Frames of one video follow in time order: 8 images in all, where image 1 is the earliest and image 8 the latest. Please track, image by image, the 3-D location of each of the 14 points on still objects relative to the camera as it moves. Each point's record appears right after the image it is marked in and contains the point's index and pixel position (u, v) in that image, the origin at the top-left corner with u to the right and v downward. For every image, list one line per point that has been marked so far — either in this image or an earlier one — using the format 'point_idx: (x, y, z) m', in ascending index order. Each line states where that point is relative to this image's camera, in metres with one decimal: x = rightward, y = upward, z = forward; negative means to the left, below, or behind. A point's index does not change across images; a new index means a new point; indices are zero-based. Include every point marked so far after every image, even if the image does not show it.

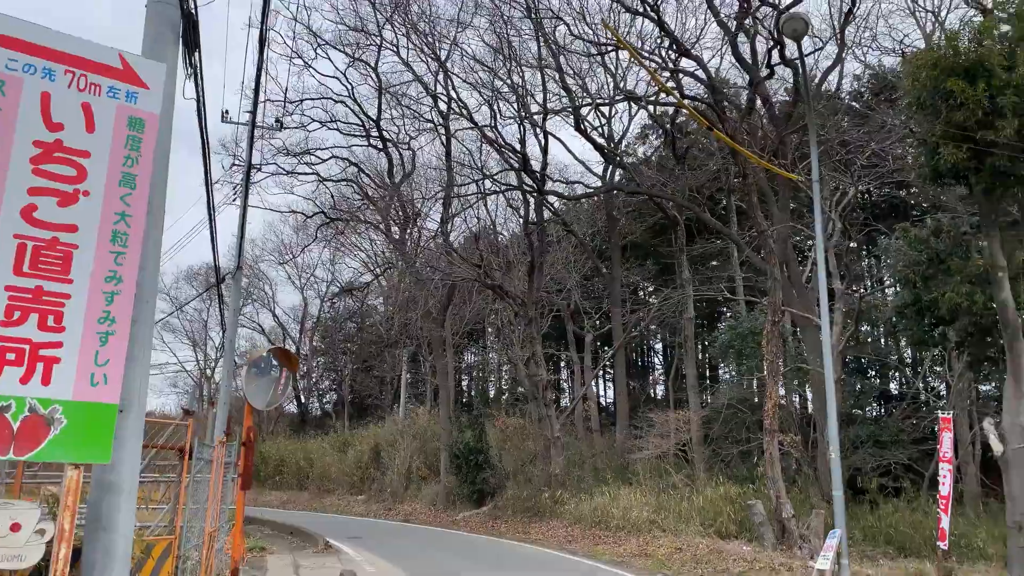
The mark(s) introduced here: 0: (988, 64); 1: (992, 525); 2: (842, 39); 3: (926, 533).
0: (+6.7, +3.1, +11.2) m
1: (+9.6, -4.8, +16.1) m
2: (+8.1, +6.1, +19.7) m
3: (+8.1, -4.8, +15.8) m
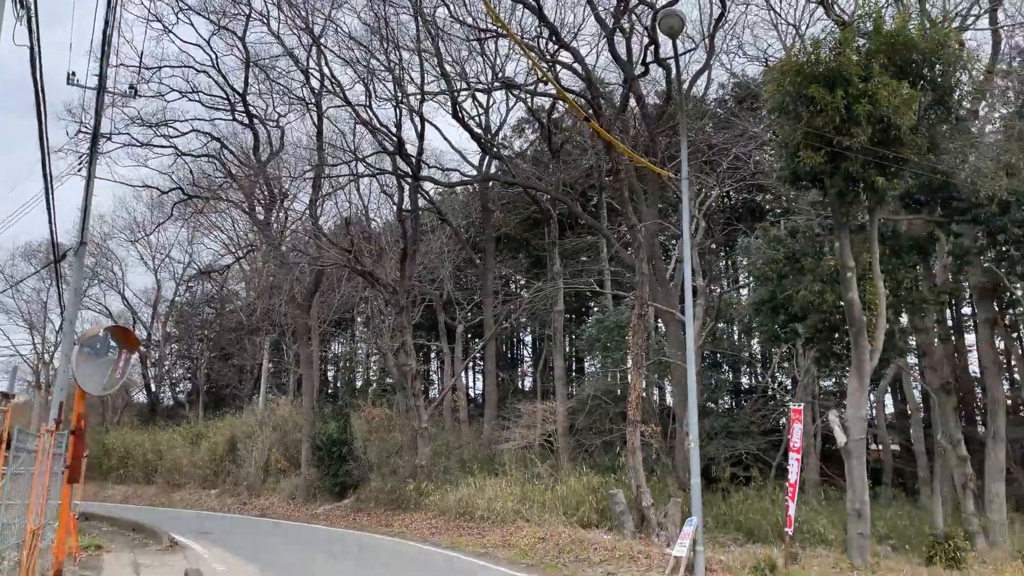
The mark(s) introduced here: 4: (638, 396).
0: (+4.9, +3.2, +11.8) m
1: (+6.8, -4.8, +17.2) m
2: (+5.0, +6.2, +20.4) m
3: (+5.4, -4.8, +16.6) m
4: (+2.7, -2.3, +17.0) m
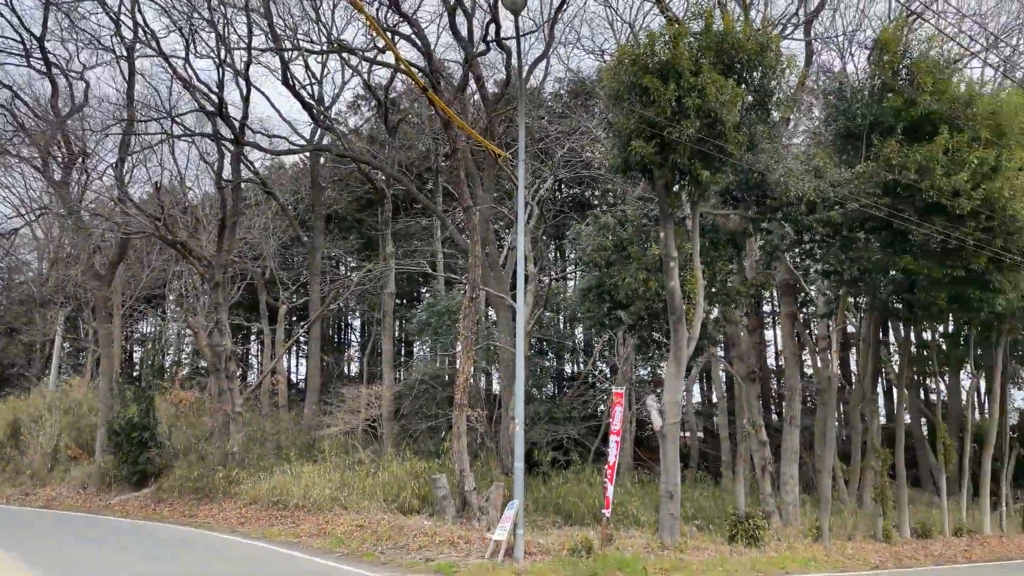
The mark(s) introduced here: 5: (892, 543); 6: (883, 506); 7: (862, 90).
0: (+2.5, +3.3, +12.1) m
1: (+2.9, -4.6, +17.8) m
2: (+1.0, +6.5, +20.4) m
3: (+1.7, -4.5, +17.0) m
4: (-1.0, -1.9, +16.8) m
5: (+7.7, -5.3, +16.4) m
6: (+7.8, -4.6, +16.8) m
7: (+6.3, +3.6, +14.6) m
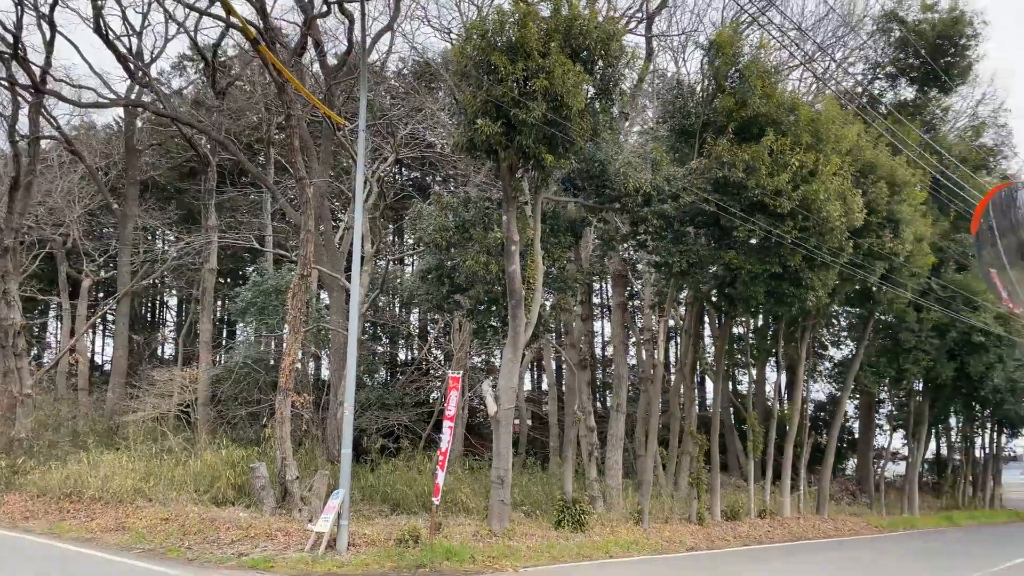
0: (+0.2, +3.6, +11.9) m
1: (-0.8, -4.2, +17.7) m
2: (-2.8, +6.9, +19.7) m
3: (-1.9, -4.2, +16.6) m
4: (-4.4, -1.5, +15.8) m
5: (+4.1, -5.1, +17.2) m
6: (+4.1, -4.5, +17.7) m
7: (+3.5, +3.7, +15.1) m
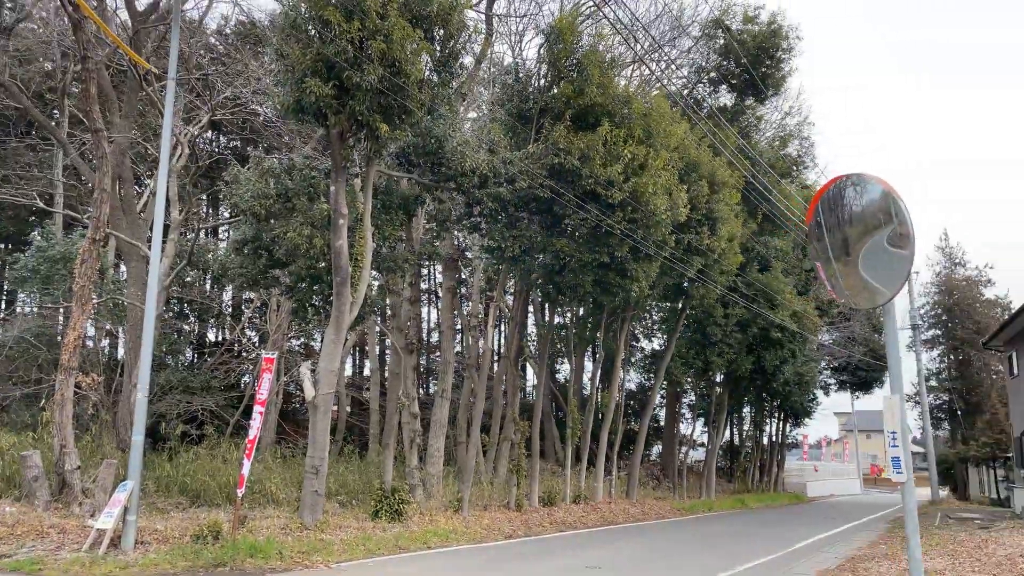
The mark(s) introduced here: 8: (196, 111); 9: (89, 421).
0: (-2.0, +3.9, +11.1) m
1: (-4.7, -3.8, +16.6) m
2: (-6.6, +7.5, +18.0) m
3: (-5.5, -3.6, +15.3) m
4: (-7.6, -0.9, +14.0) m
5: (+0.2, -4.9, +17.3) m
6: (+0.1, -4.2, +17.7) m
7: (+0.4, +4.0, +14.9) m
8: (-7.6, +4.2, +19.3) m
9: (-9.7, -3.0, +18.4) m
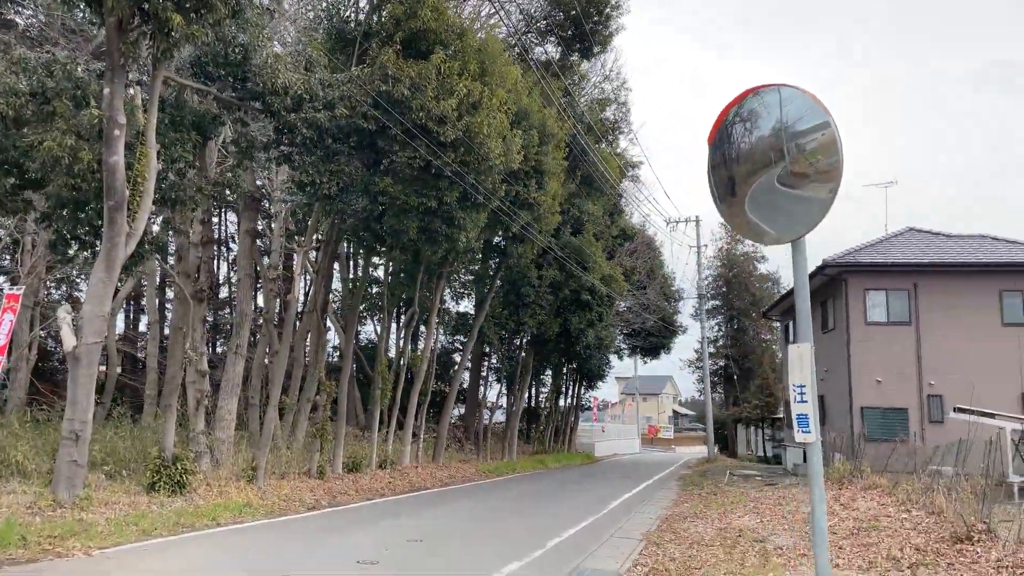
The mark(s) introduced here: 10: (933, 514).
0: (-4.0, +4.7, +8.9) m
1: (-8.2, -2.6, +13.9) m
2: (-9.9, +8.8, +14.4) m
3: (-8.7, -2.5, +12.4) m
4: (-10.3, +0.3, +10.6) m
5: (-3.7, -3.8, +15.8) m
6: (-3.9, -3.1, +16.2) m
7: (-2.5, +4.9, +13.2) m
8: (-11.4, +5.7, +15.5) m
9: (-13.5, -1.6, +14.4) m
10: (+5.2, -2.8, +10.0) m
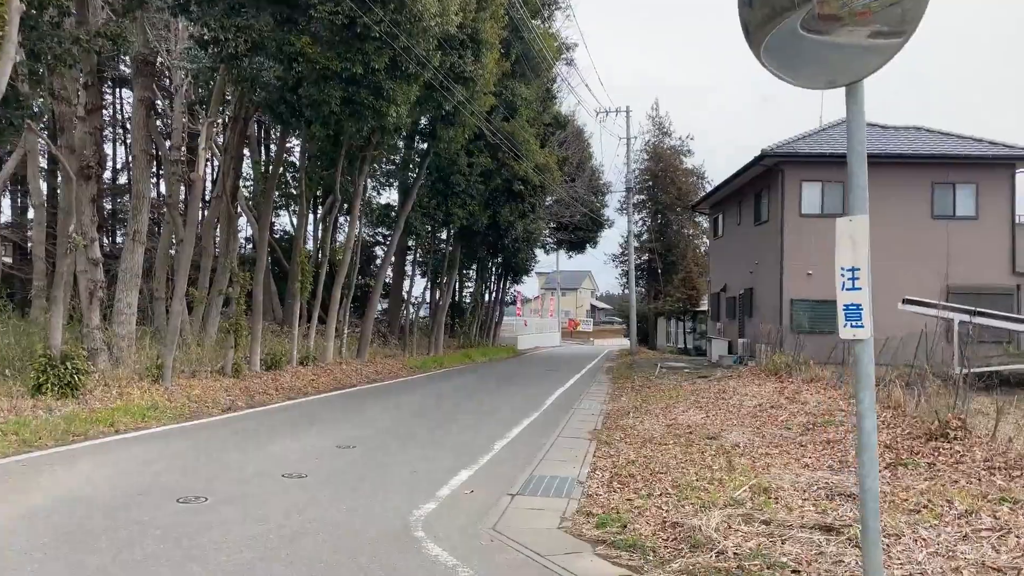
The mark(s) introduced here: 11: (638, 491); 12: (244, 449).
0: (-4.4, +5.9, +6.7) m
1: (-9.2, -0.7, +12.1) m
2: (-10.8, +10.7, +11.0) m
3: (-9.6, -0.8, +10.6) m
4: (-10.9, +1.7, +8.2) m
5: (-5.0, -1.7, +14.6) m
6: (-5.1, -0.9, +14.9) m
7: (-3.4, +6.6, +11.1) m
8: (-12.4, +7.7, +12.3) m
9: (-14.5, +0.4, +12.0) m
10: (+4.5, -1.5, +9.6) m
11: (+1.0, -1.6, +6.2) m
12: (-2.6, -1.6, +7.9) m
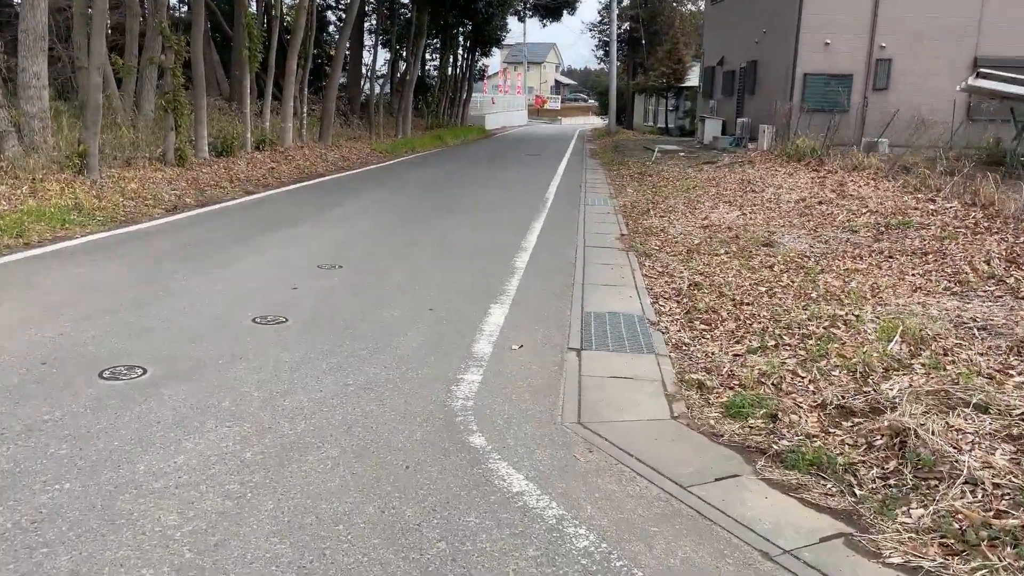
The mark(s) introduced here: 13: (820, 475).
0: (-4.0, +7.0, +2.8) m
1: (-9.2, +2.1, +9.5) m
2: (-10.6, +12.7, +5.3) m
3: (-9.4, +1.6, +8.1) m
4: (-10.7, +3.3, +5.1) m
5: (-5.0, +1.9, +12.4) m
6: (-5.2, +2.6, +12.4) m
7: (-3.2, +8.9, +6.9) m
8: (-12.3, +10.2, +7.3) m
9: (-14.5, +3.0, +8.8) m
10: (+4.7, +0.8, +8.1) m
11: (+1.3, -0.3, +4.6) m
12: (-2.4, +0.1, +6.0) m
13: (+1.1, -0.7, +2.9) m
